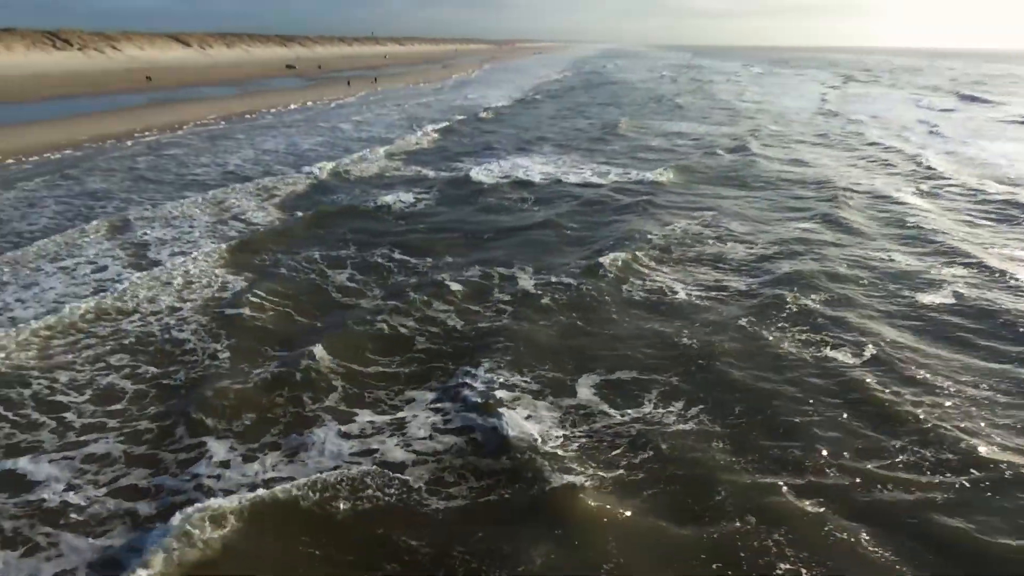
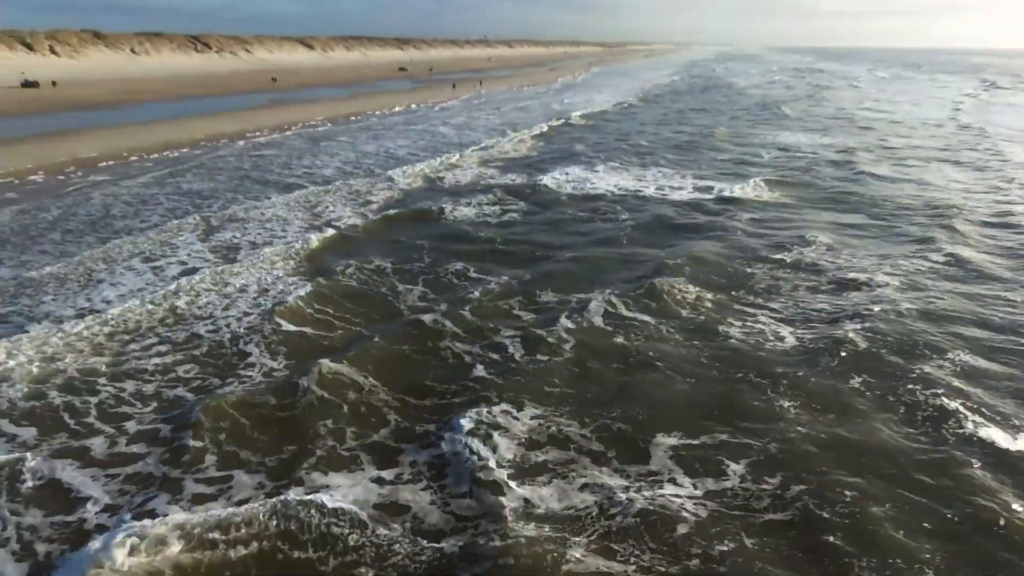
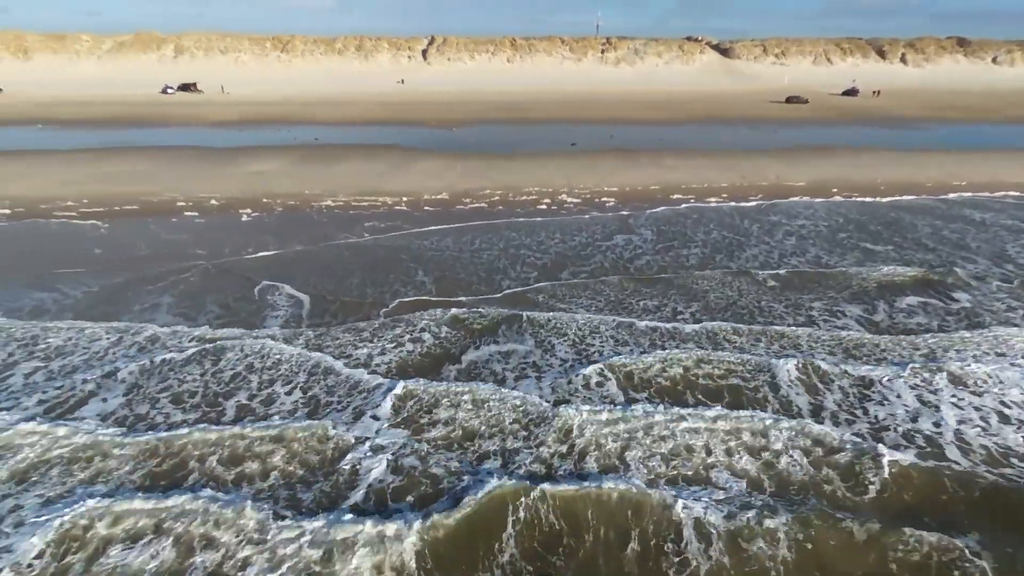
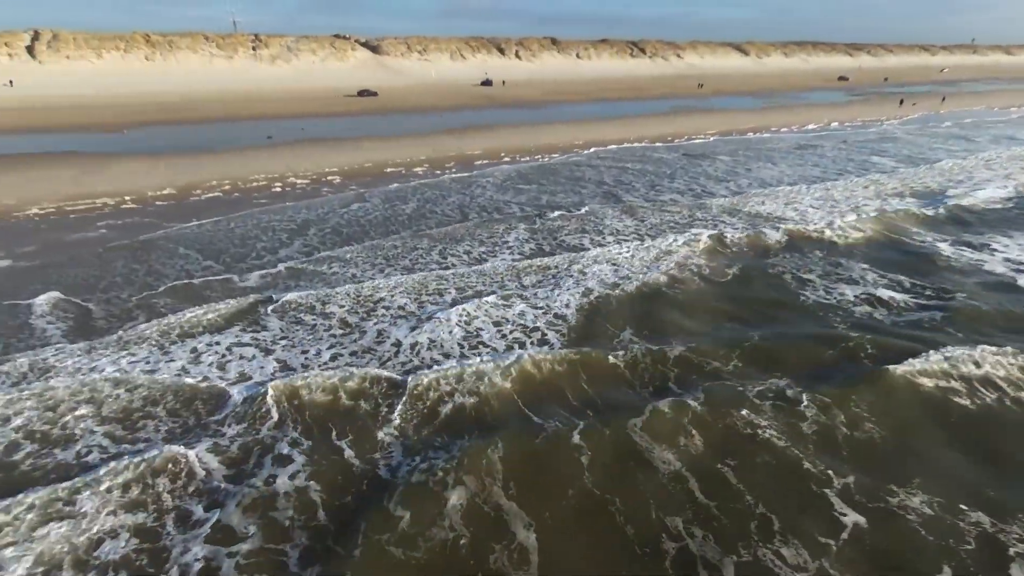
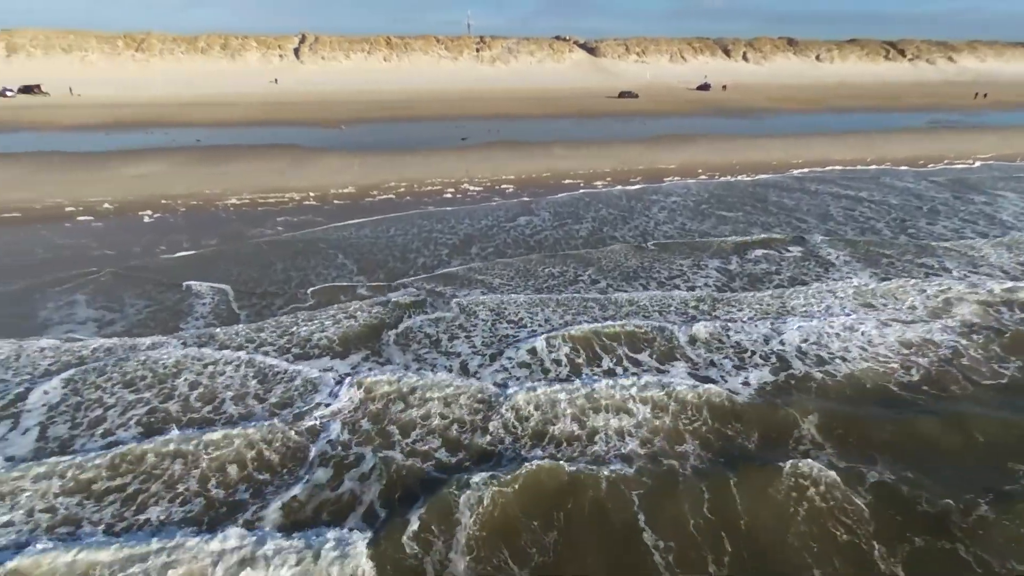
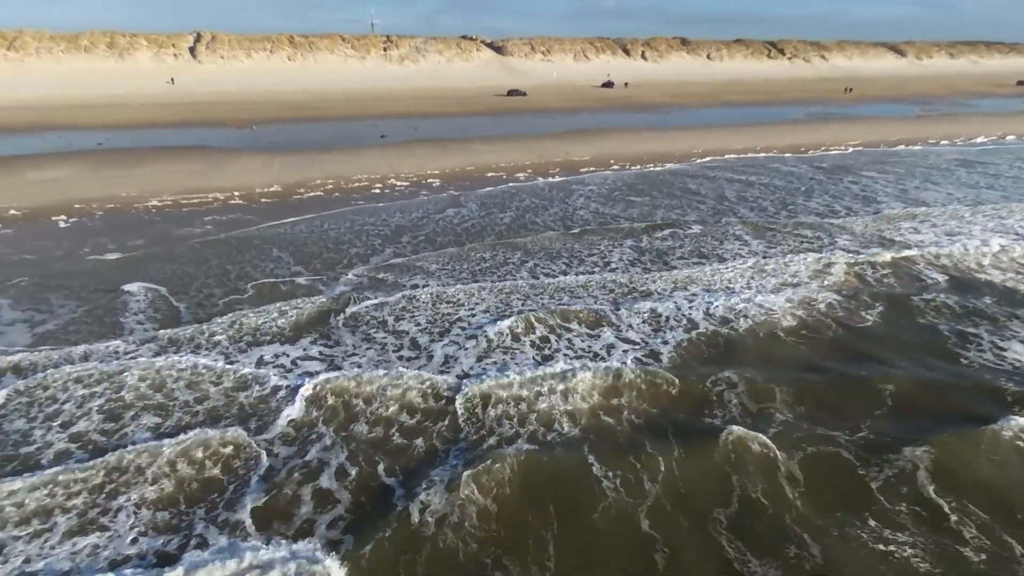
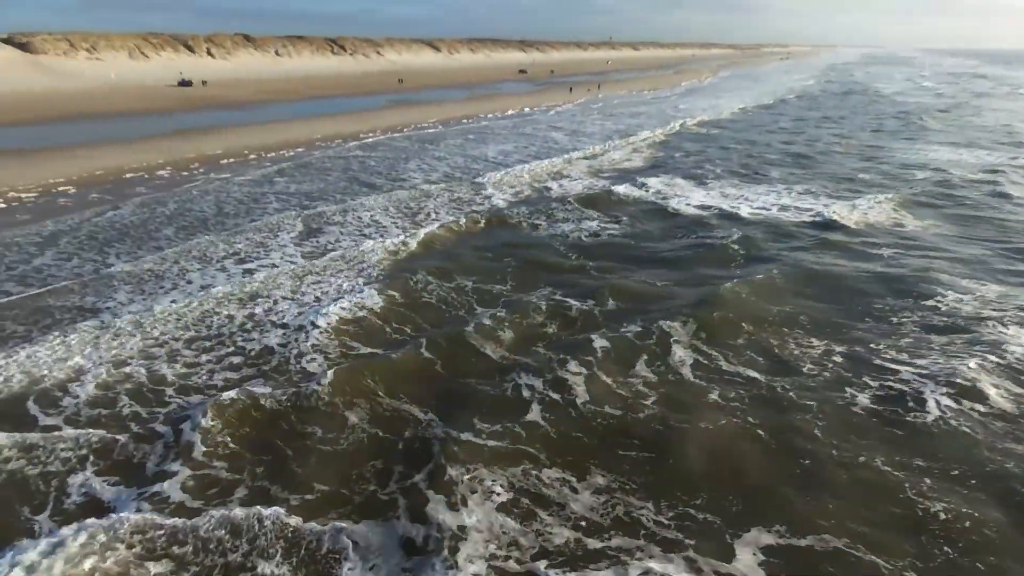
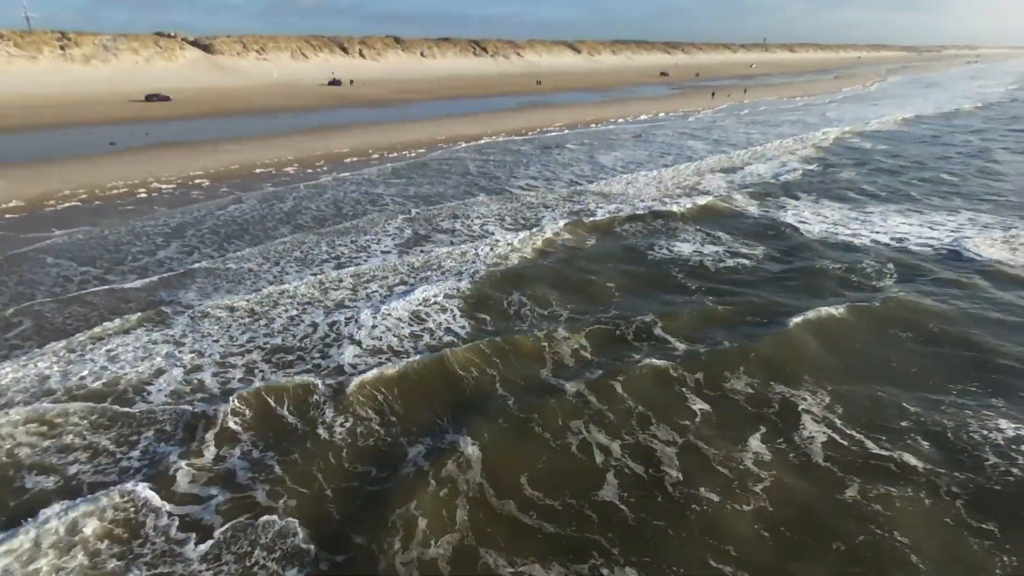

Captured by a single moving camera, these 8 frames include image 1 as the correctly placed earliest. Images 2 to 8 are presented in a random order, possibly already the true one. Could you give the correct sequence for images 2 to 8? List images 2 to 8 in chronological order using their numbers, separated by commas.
2, 7, 8, 4, 6, 5, 3
